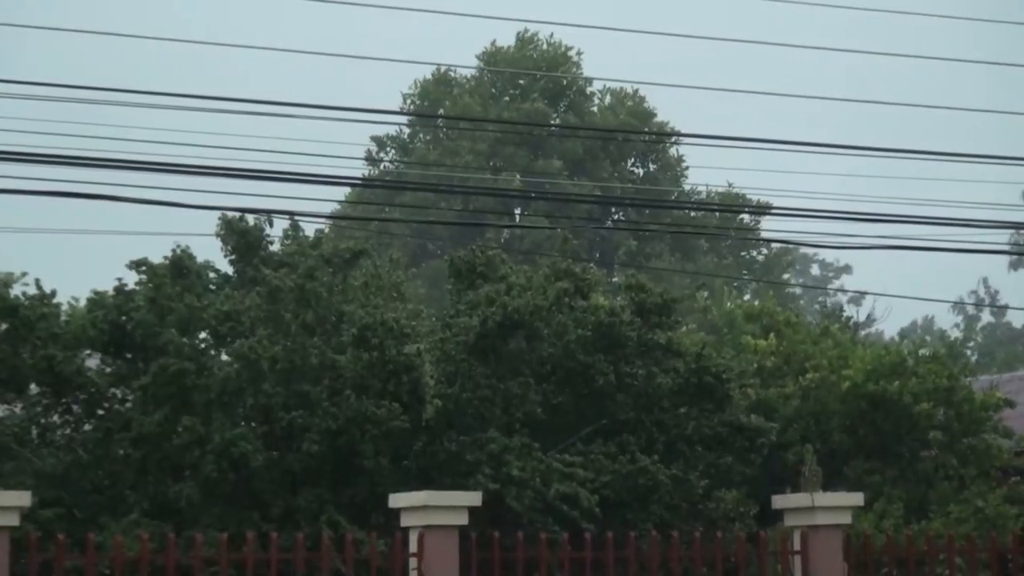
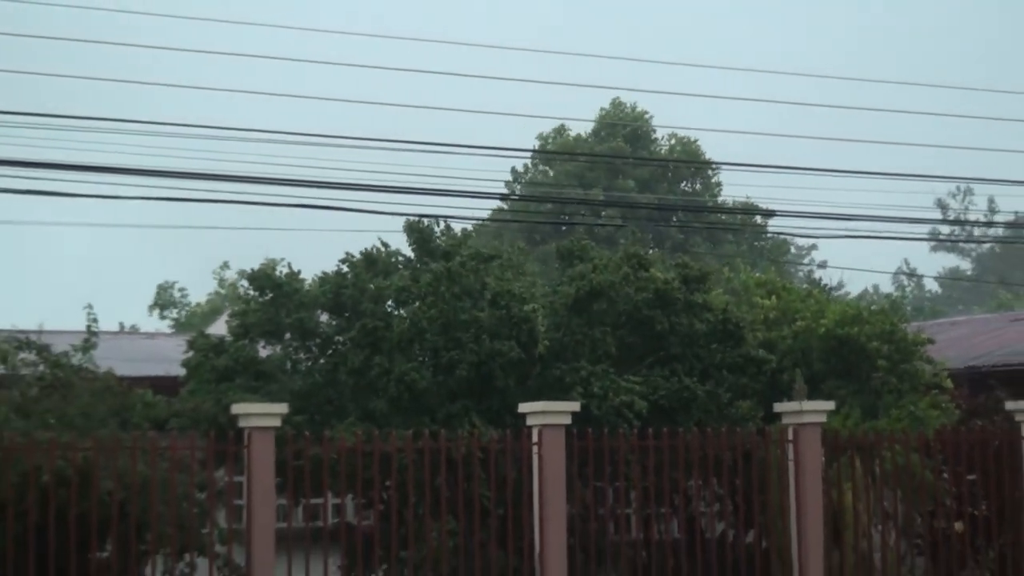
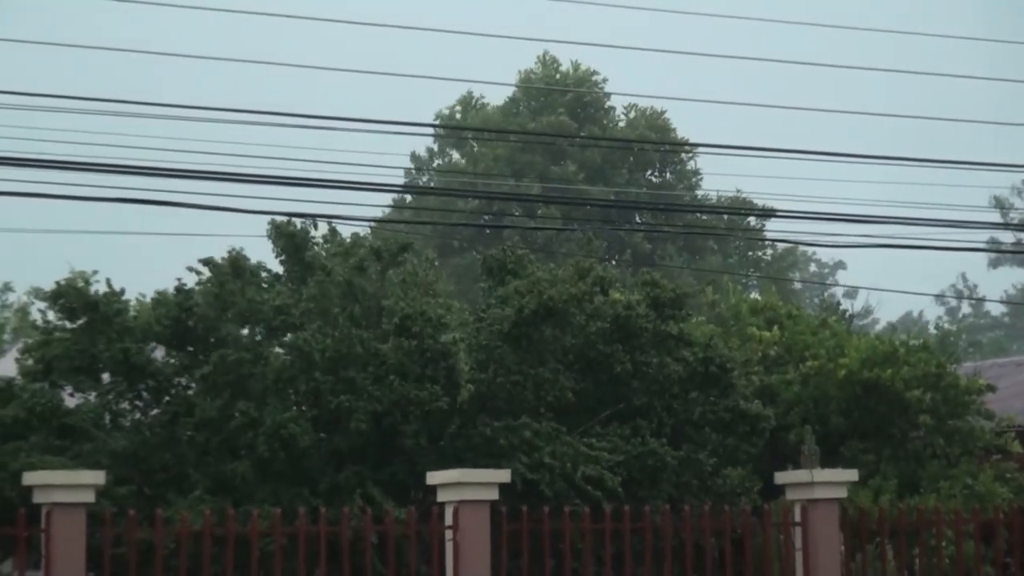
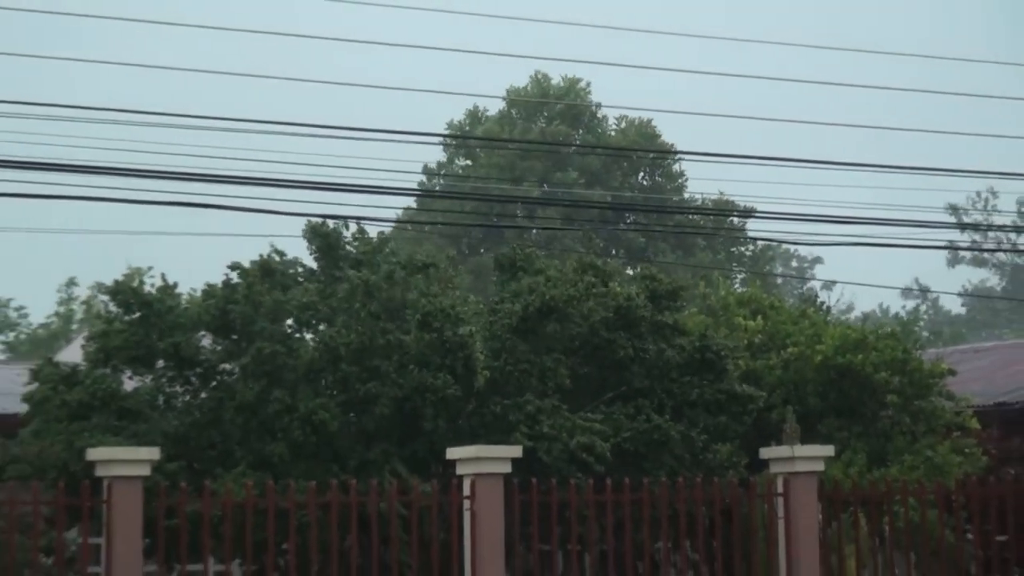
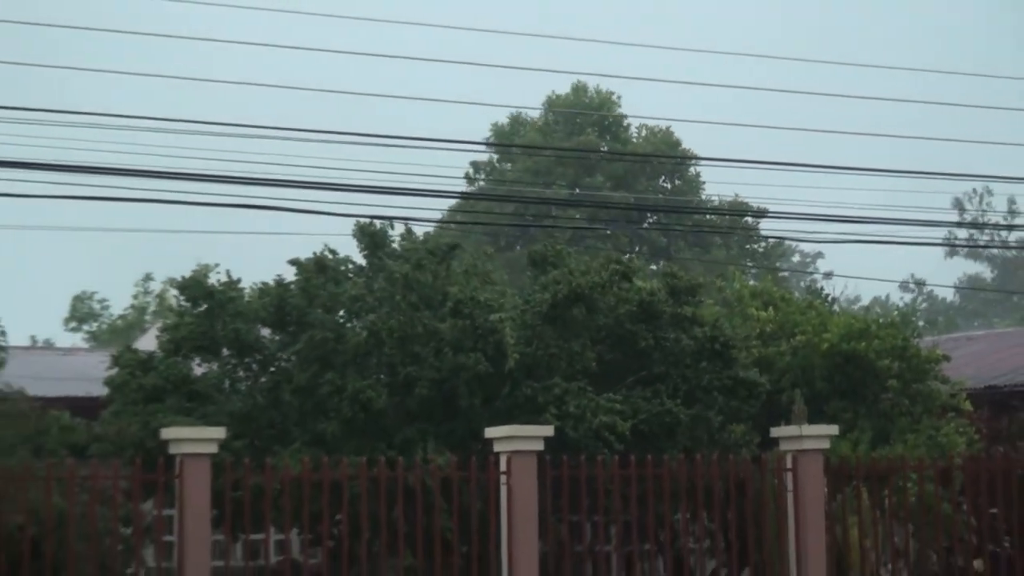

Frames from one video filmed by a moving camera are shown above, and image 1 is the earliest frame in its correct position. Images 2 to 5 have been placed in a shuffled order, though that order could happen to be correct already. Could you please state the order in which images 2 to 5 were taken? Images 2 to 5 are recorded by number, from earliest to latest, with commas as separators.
3, 4, 5, 2
